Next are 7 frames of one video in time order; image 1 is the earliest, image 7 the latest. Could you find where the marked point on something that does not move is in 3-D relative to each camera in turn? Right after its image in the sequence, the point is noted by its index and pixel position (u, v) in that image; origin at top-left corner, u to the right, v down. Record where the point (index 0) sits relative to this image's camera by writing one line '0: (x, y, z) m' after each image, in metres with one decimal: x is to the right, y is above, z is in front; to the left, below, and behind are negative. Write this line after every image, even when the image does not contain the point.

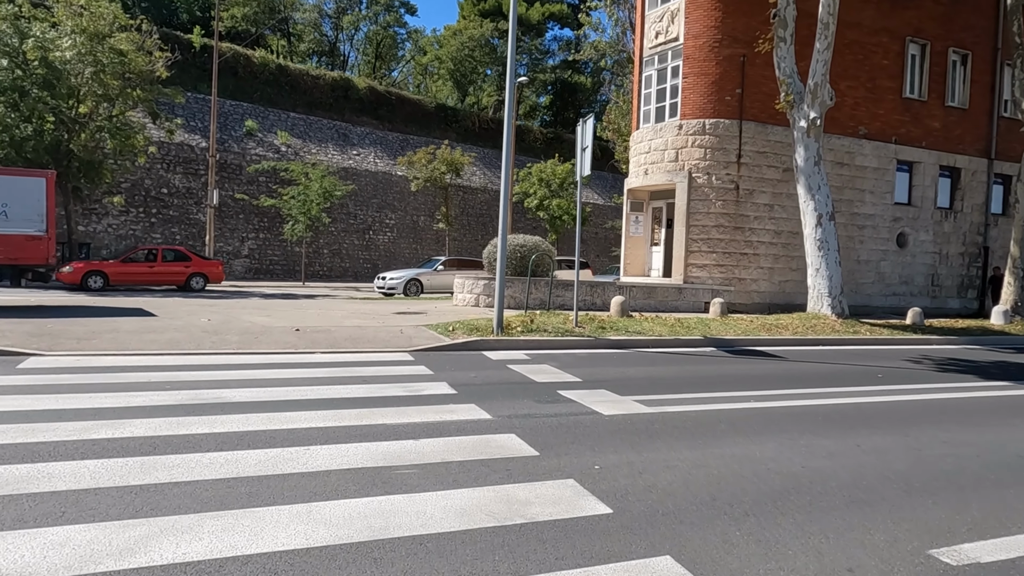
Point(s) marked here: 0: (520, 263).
0: (+0.2, +0.6, +17.7) m
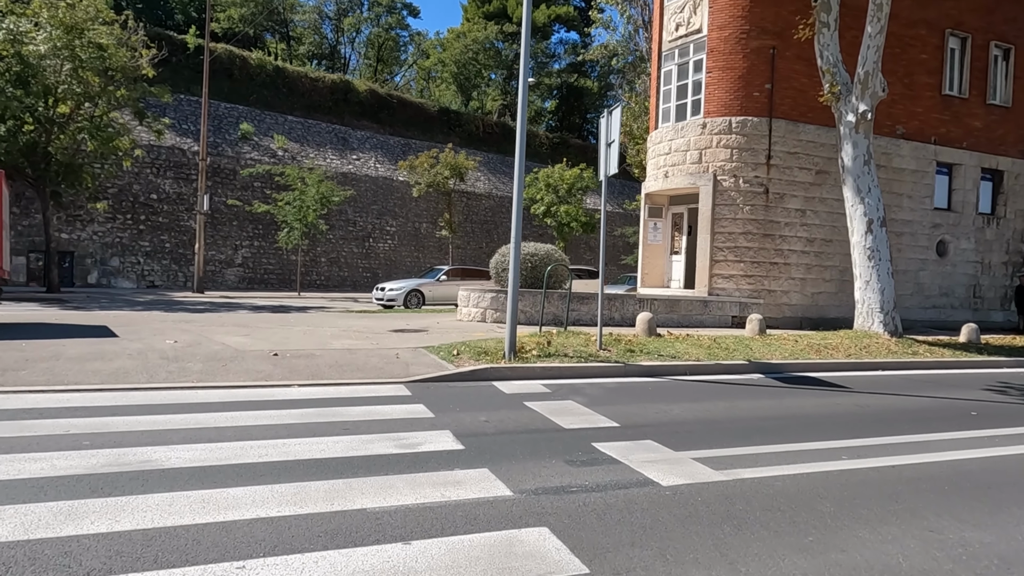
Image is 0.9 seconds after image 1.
0: (+0.4, +0.3, +16.1) m
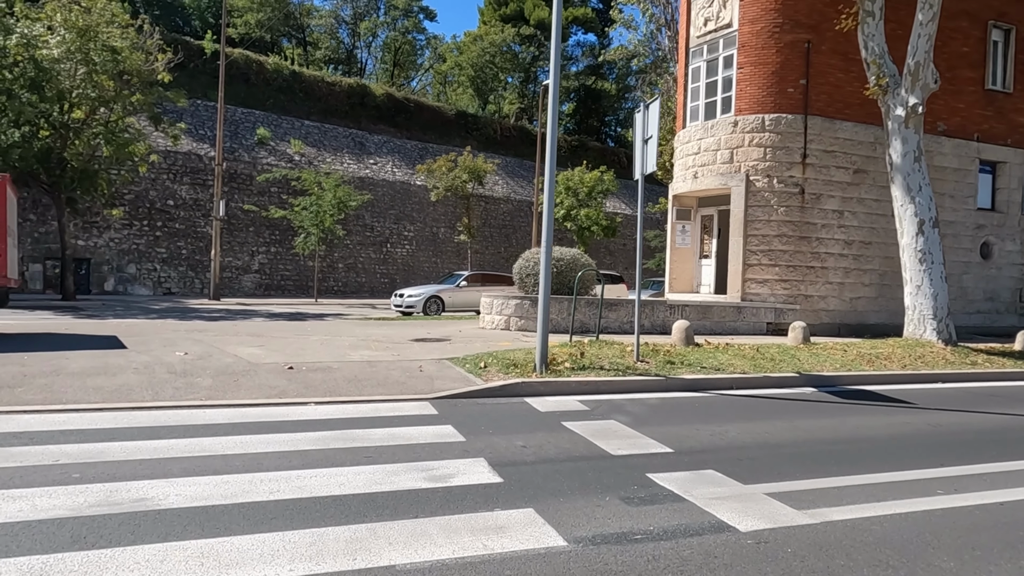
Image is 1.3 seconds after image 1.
0: (+1.0, +0.2, +15.4) m
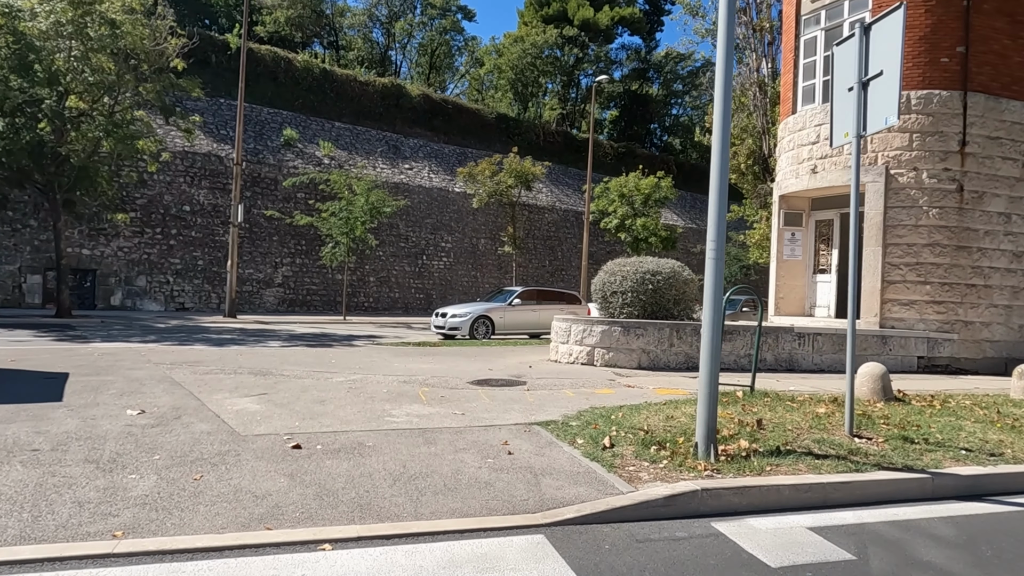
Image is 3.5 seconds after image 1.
0: (+2.5, -0.2, +11.9) m
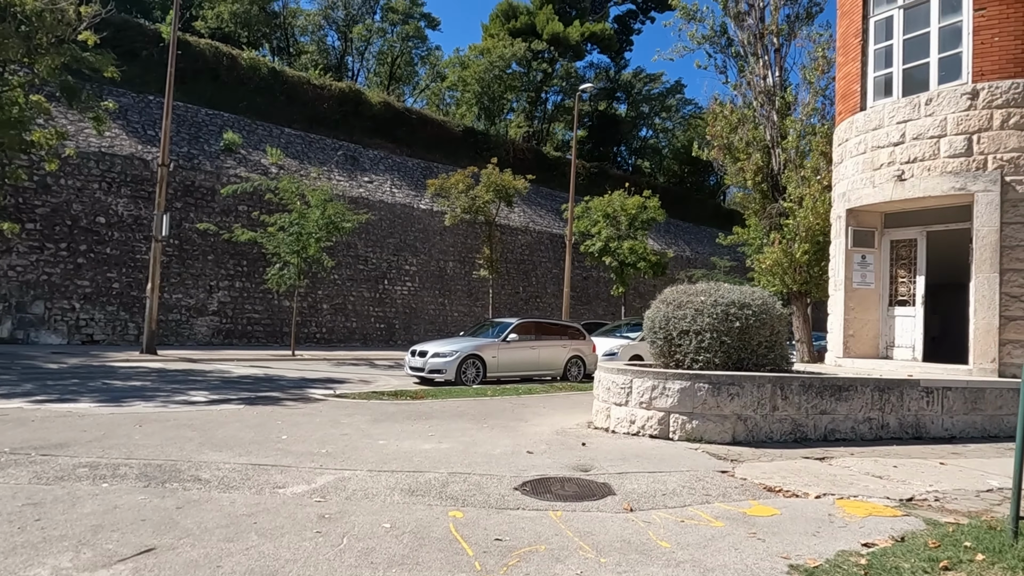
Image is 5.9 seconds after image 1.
0: (+2.9, -0.7, +8.6) m
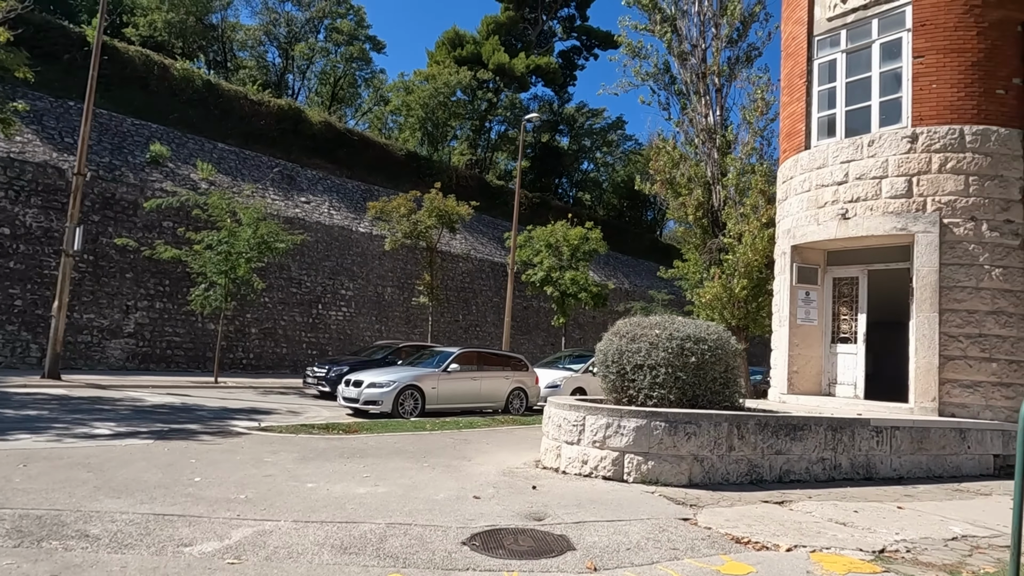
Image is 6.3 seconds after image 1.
0: (+2.2, -1.1, +8.2) m
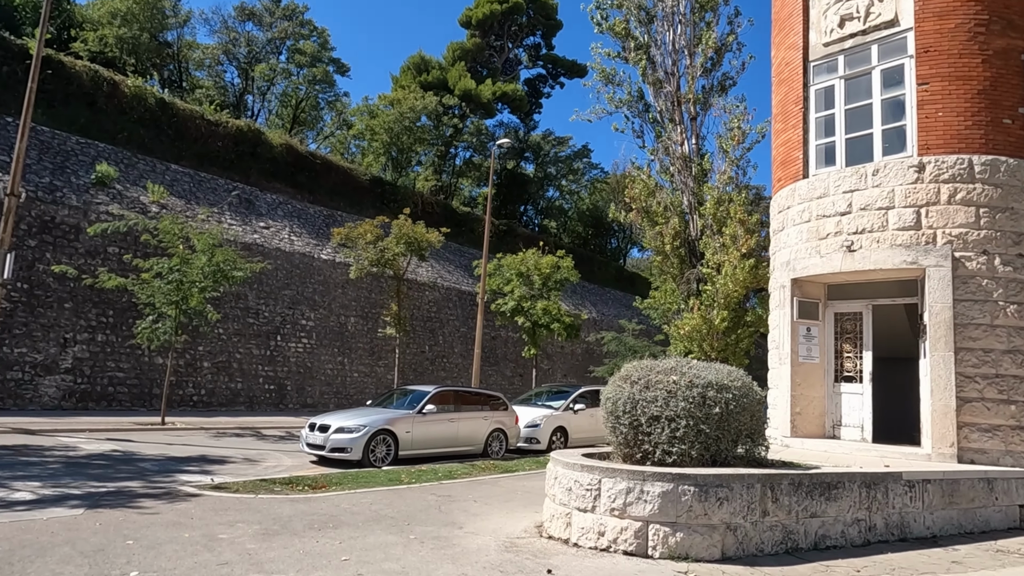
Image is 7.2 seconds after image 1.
0: (+2.2, -1.6, +7.3) m
